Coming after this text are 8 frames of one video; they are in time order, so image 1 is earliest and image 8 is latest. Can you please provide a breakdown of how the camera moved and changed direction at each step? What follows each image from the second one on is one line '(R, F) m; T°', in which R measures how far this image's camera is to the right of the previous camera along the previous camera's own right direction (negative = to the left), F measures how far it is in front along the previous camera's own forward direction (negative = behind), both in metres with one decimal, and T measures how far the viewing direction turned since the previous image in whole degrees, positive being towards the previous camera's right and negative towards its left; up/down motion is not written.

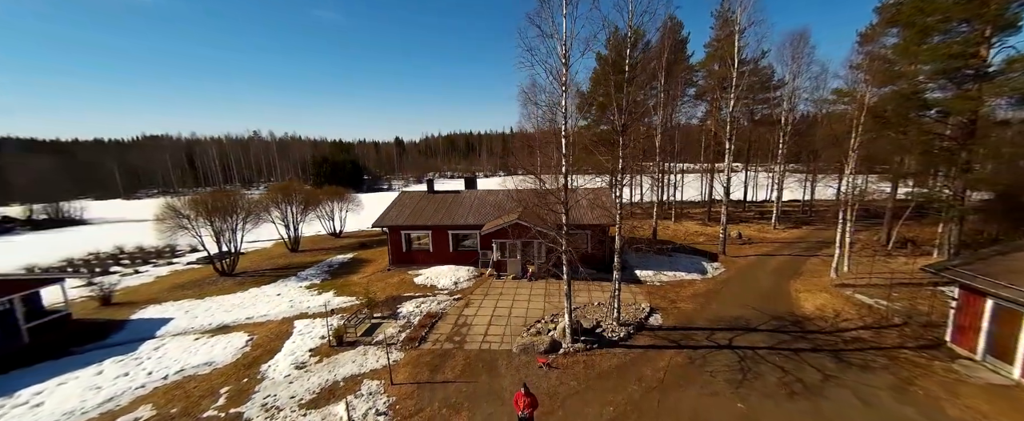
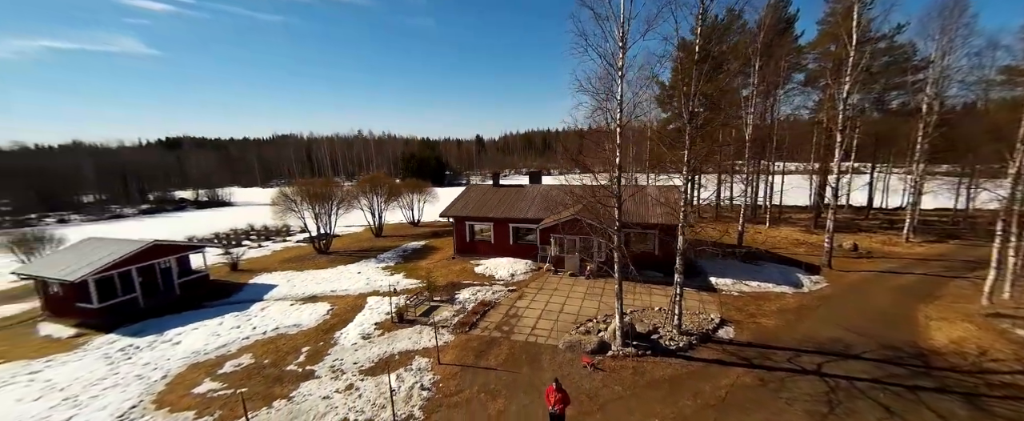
(+0.5, +0.2) m; -12°
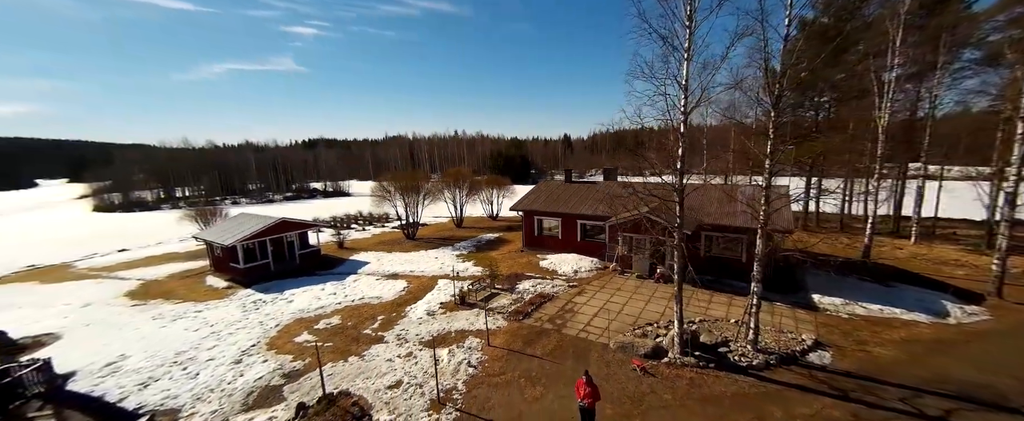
(+0.7, +0.1) m; -13°
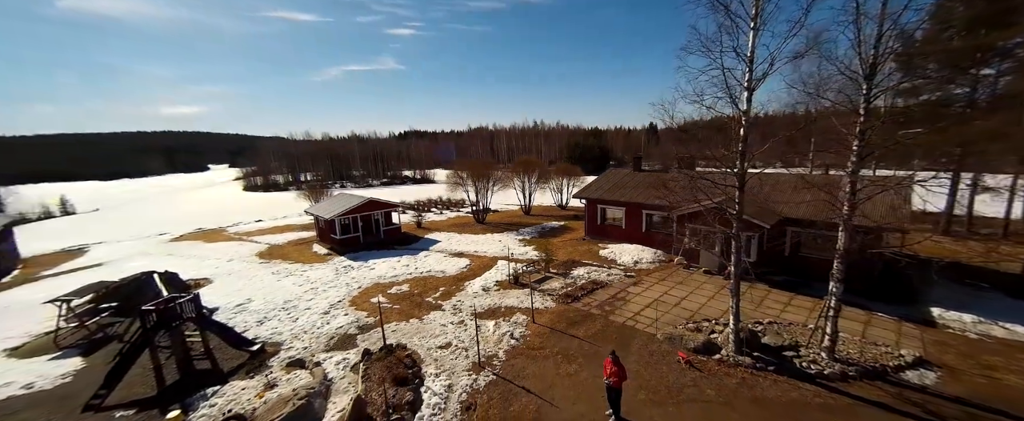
(+0.6, -0.2) m; -12°
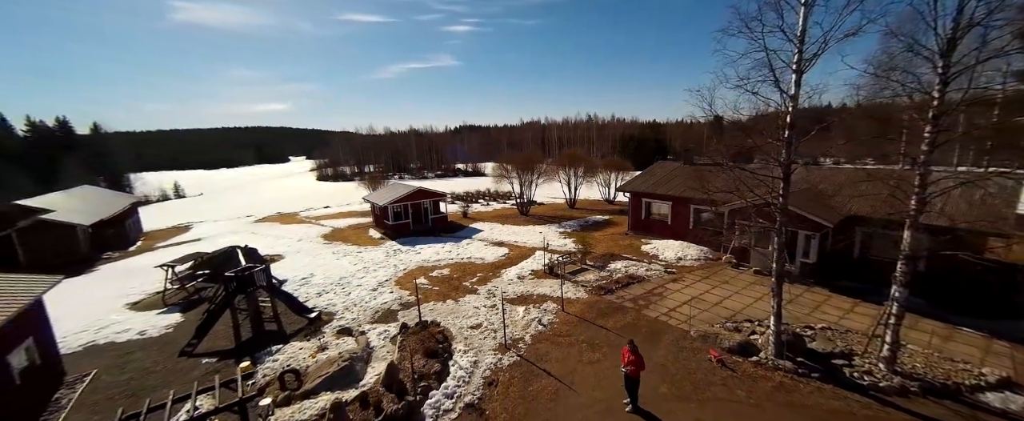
(+0.4, -0.2) m; -8°
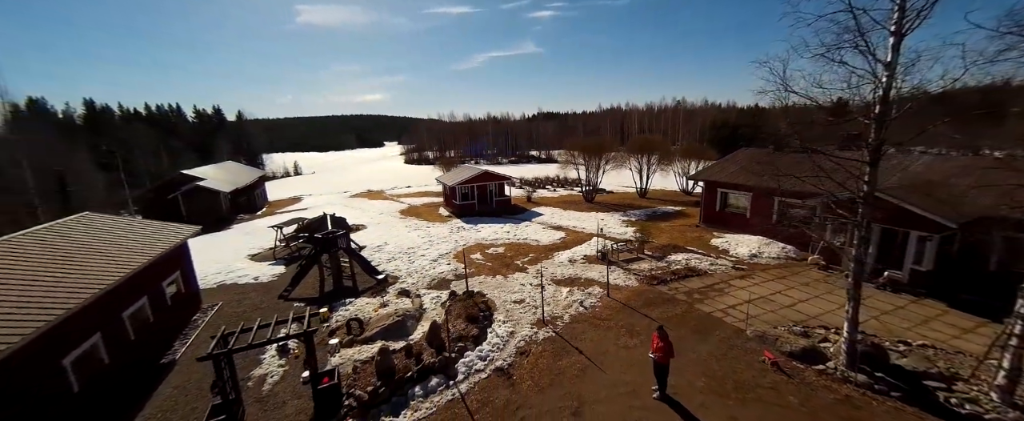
(+0.6, -0.1) m; -11°
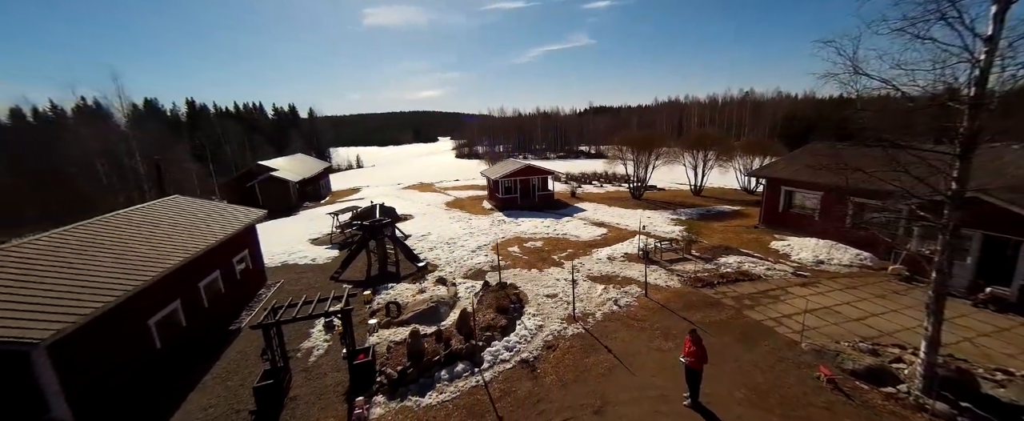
(+0.3, 0.0) m; -8°
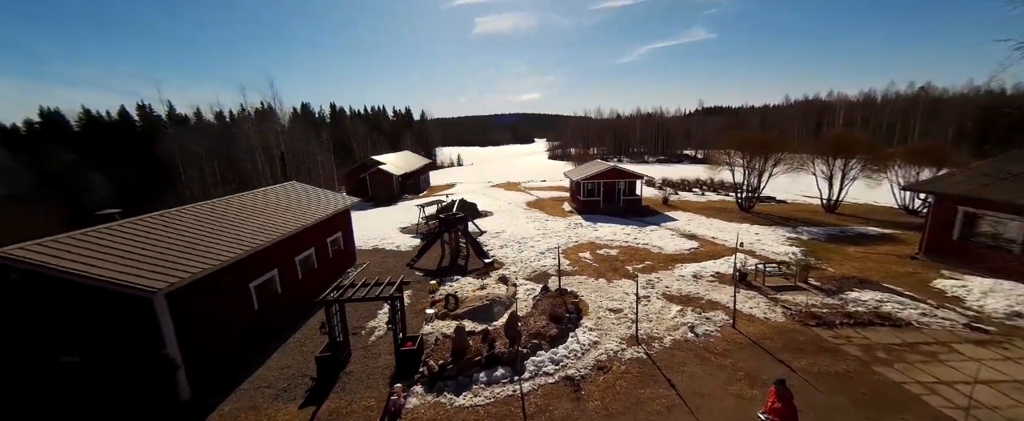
(+0.5, +0.4) m; -15°
